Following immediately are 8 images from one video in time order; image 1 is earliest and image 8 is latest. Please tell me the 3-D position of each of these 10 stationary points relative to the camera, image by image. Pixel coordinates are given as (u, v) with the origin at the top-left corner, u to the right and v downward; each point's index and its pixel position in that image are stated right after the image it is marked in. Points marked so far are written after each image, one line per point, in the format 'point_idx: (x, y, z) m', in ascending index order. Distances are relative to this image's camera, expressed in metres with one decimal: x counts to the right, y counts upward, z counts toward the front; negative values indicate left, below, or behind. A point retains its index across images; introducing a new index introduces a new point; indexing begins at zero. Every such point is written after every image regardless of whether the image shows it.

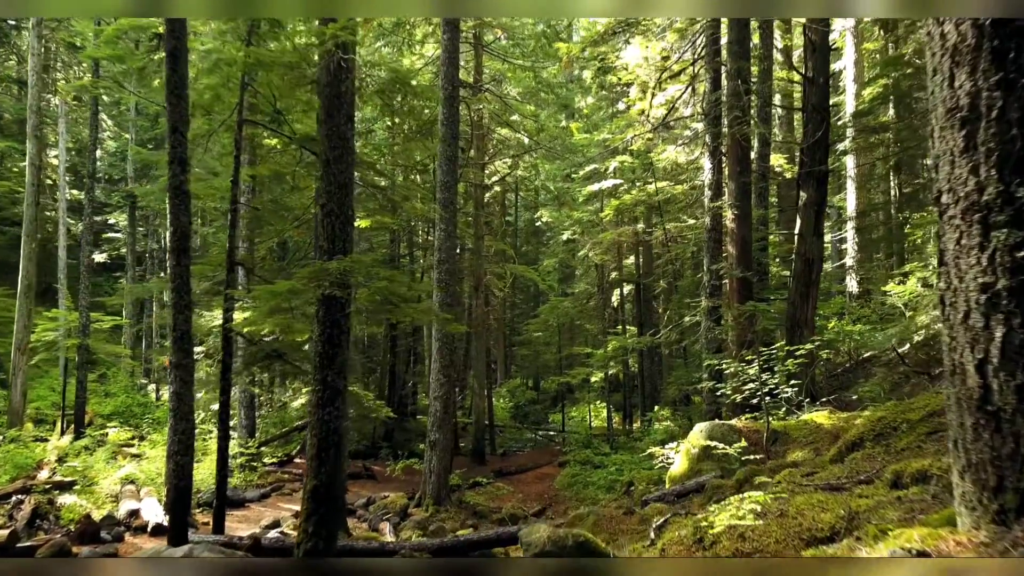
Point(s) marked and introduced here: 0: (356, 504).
0: (-1.9, -2.6, +6.3) m
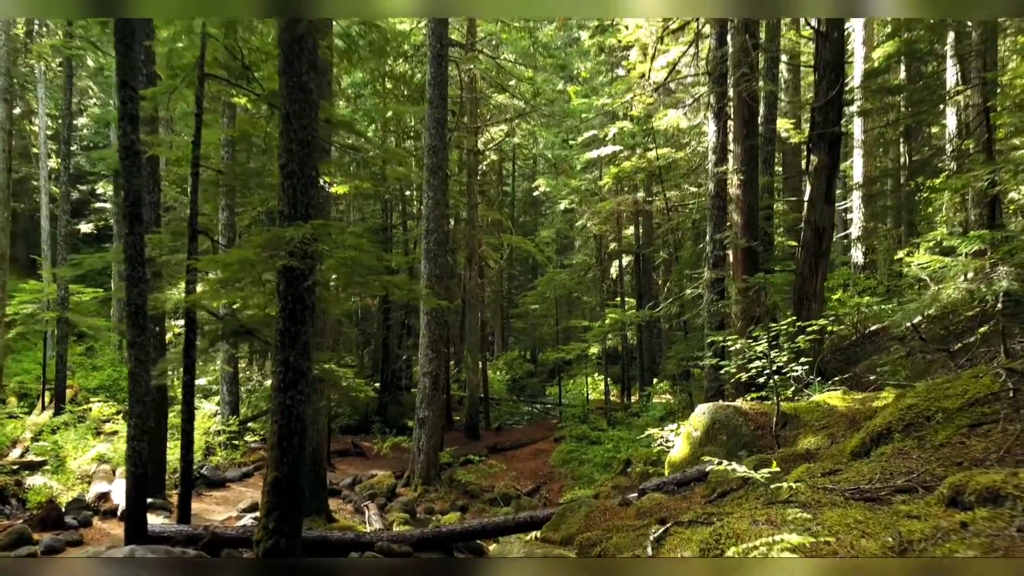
0: (-2.0, -2.2, +6.1) m
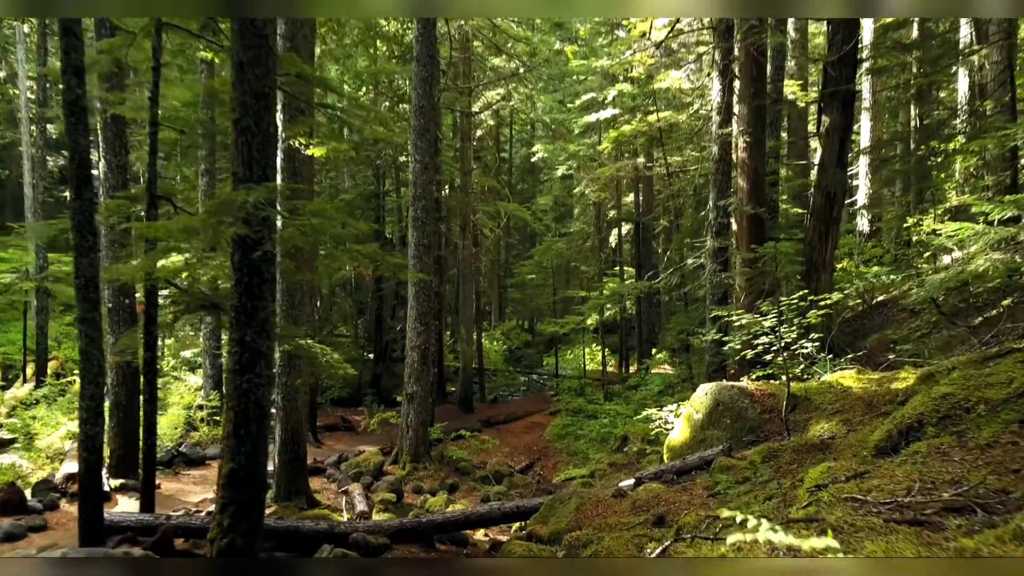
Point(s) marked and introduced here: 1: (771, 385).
0: (-2.0, -1.9, +5.8) m
1: (+1.7, -0.7, +3.5) m
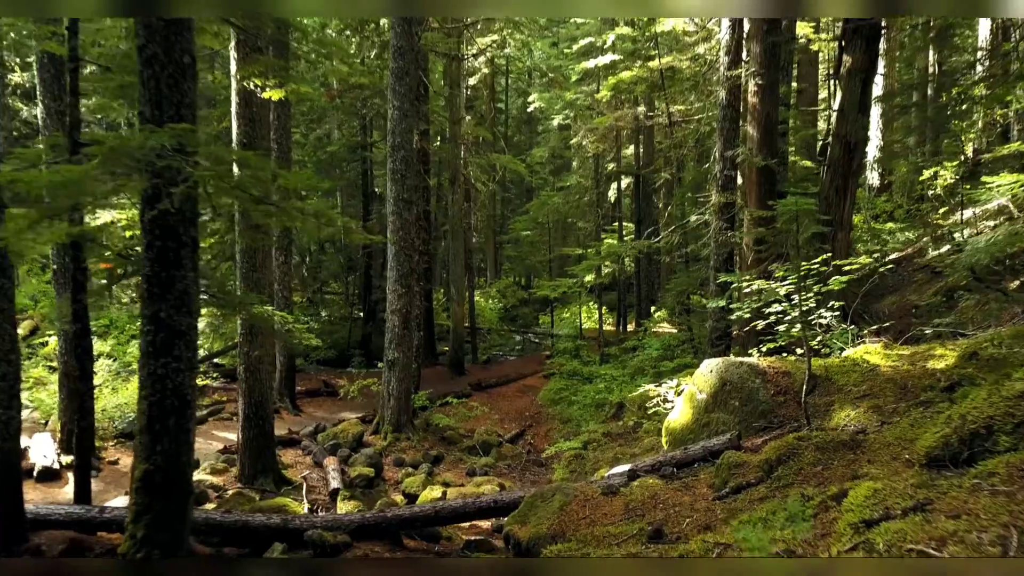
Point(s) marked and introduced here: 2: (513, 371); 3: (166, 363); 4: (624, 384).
0: (-2.2, -1.5, +5.5) m
1: (+1.6, -0.4, +3.1) m
2: (0.0, -1.5, +9.5) m
3: (-1.4, -0.3, +2.2) m
4: (+1.4, -1.2, +6.5) m
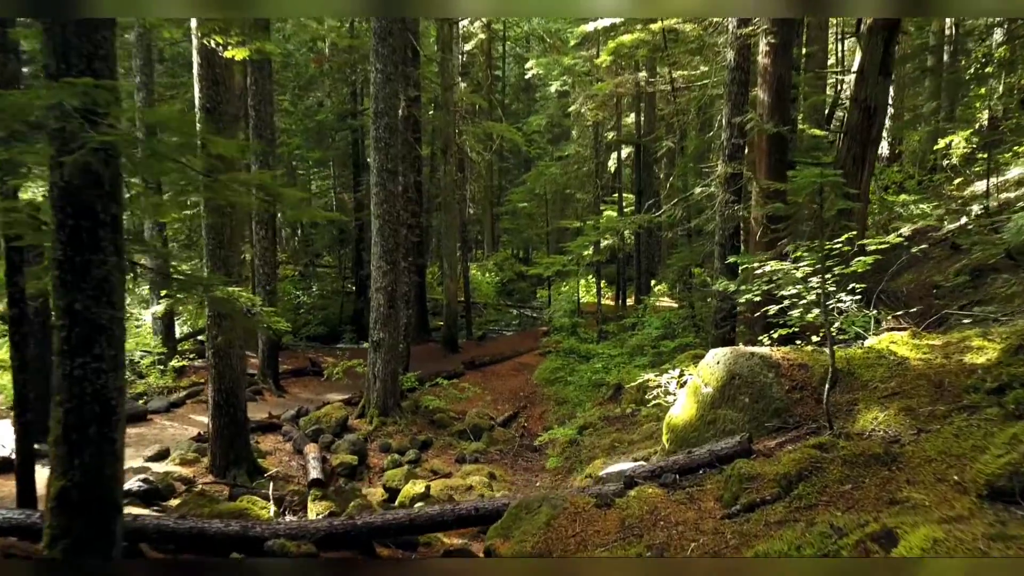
0: (-2.3, -1.3, +5.3) m
1: (+1.5, -0.3, +2.8) m
2: (-0.1, -1.0, +9.2) m
3: (-1.5, -0.3, +1.9) m
4: (+1.3, -0.9, +6.3) m
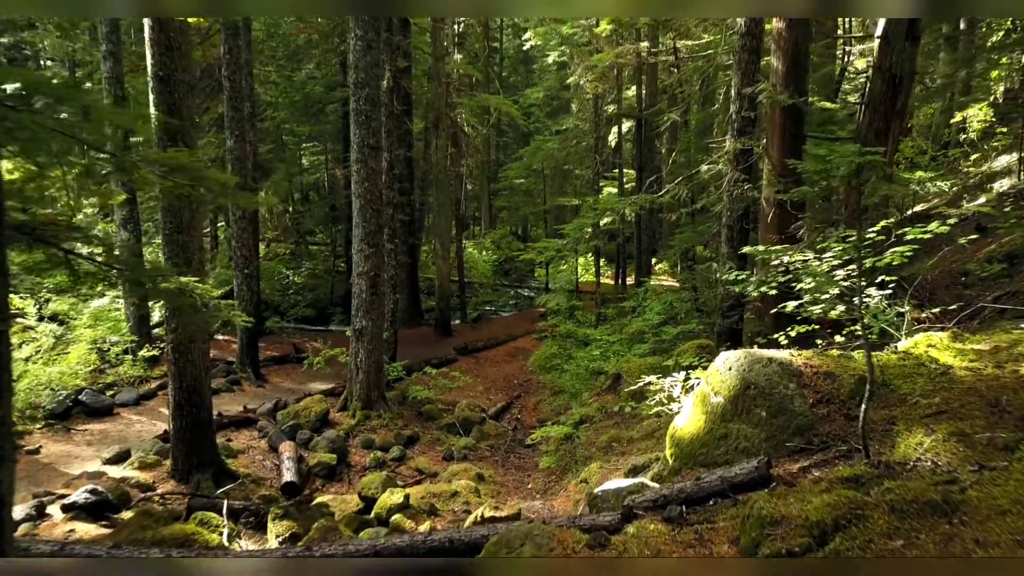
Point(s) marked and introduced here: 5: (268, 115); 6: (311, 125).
0: (-2.3, -1.1, +5.0) m
1: (+1.4, -0.3, +2.4) m
2: (-0.1, -0.7, +8.9) m
3: (-1.5, -0.3, +1.5) m
4: (+1.2, -0.7, +6.0) m
5: (-4.3, +3.1, +9.5) m
6: (-3.6, +3.0, +9.7) m
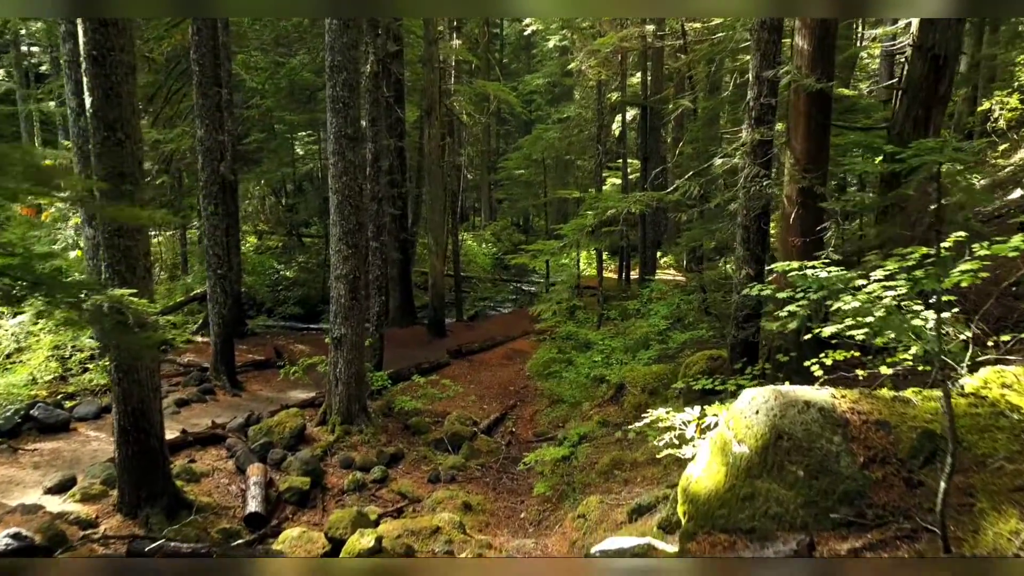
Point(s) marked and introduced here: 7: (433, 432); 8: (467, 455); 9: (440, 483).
0: (-2.4, -1.2, +4.6) m
1: (+1.3, -0.4, +2.0) m
2: (-0.2, -0.7, +8.5) m
3: (-1.6, -0.4, +1.1) m
4: (+1.2, -0.7, +5.5) m
5: (-4.3, +3.1, +9.0) m
6: (-3.7, +3.0, +9.2) m
7: (-0.7, -1.3, +5.0) m
8: (-0.4, -1.4, +4.6) m
9: (-0.6, -1.5, +4.1) m
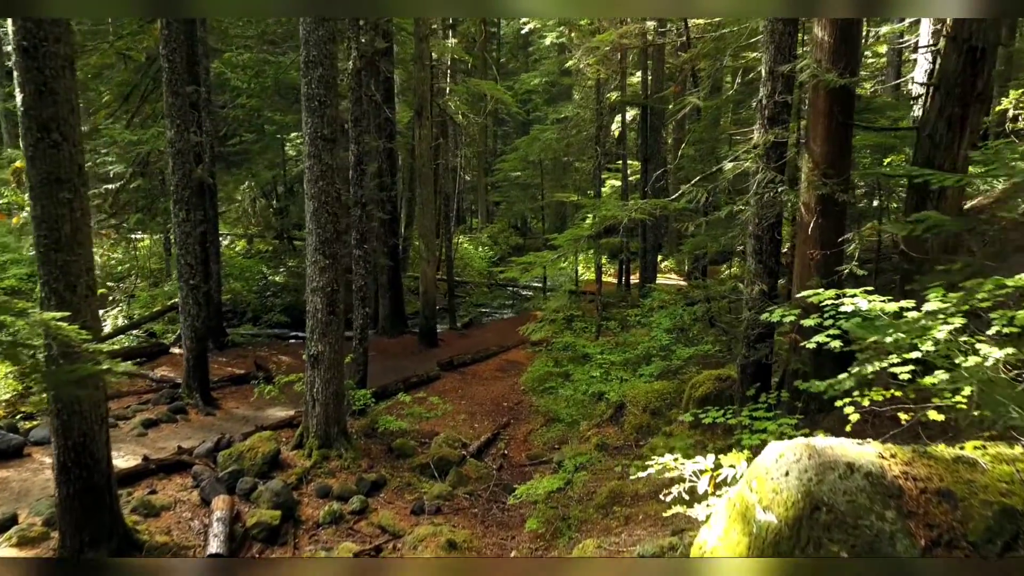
0: (-2.5, -1.3, +4.2) m
1: (+1.3, -0.5, +1.7) m
2: (-0.3, -0.8, +8.2) m
3: (-1.7, -0.5, +0.7) m
4: (+1.1, -0.8, +5.2) m
5: (-4.4, +3.0, +8.7) m
6: (-3.7, +2.9, +8.9) m
7: (-0.8, -1.4, +4.6) m
8: (-0.5, -1.5, +4.2) m
9: (-0.6, -1.6, +3.8) m
